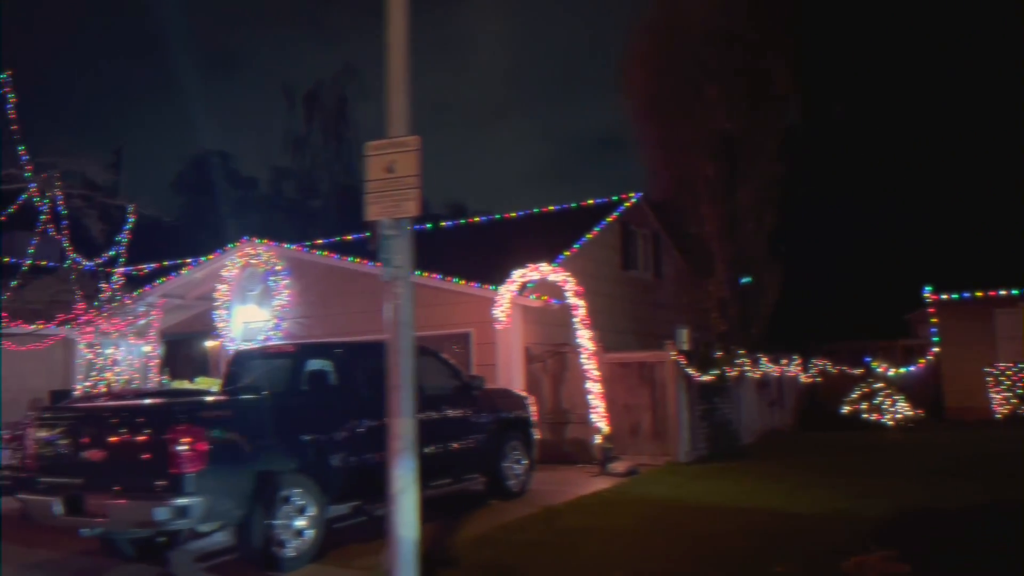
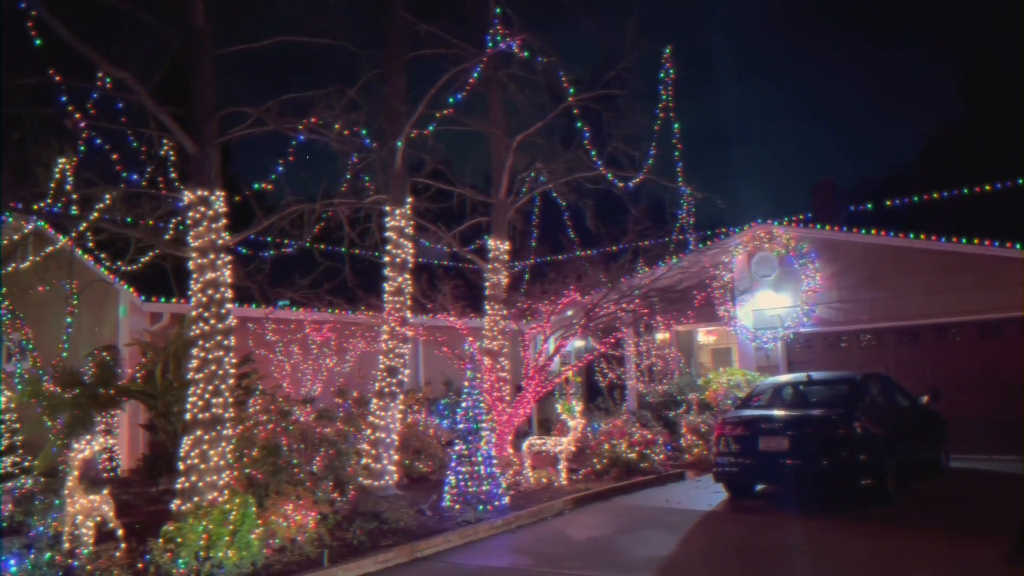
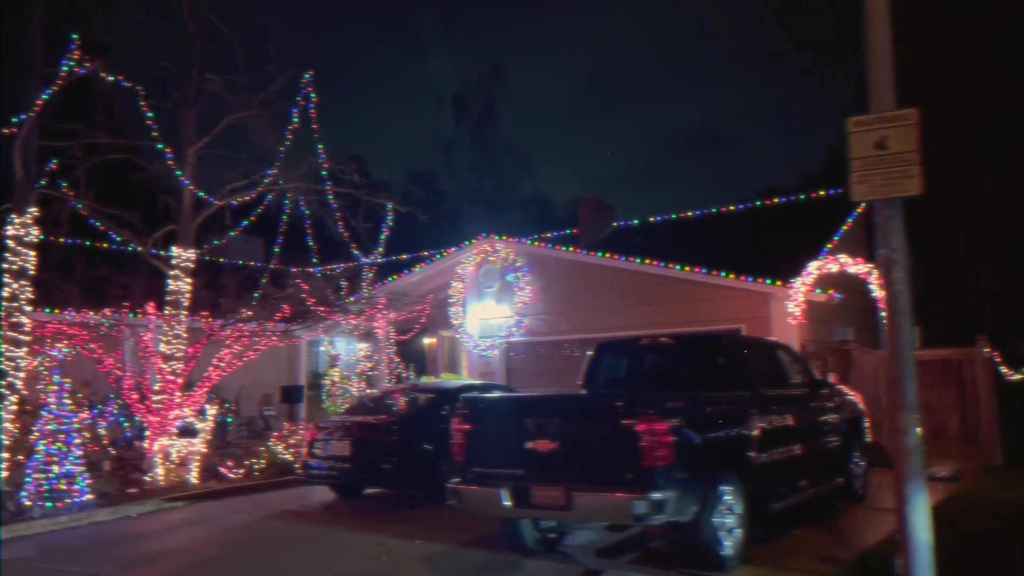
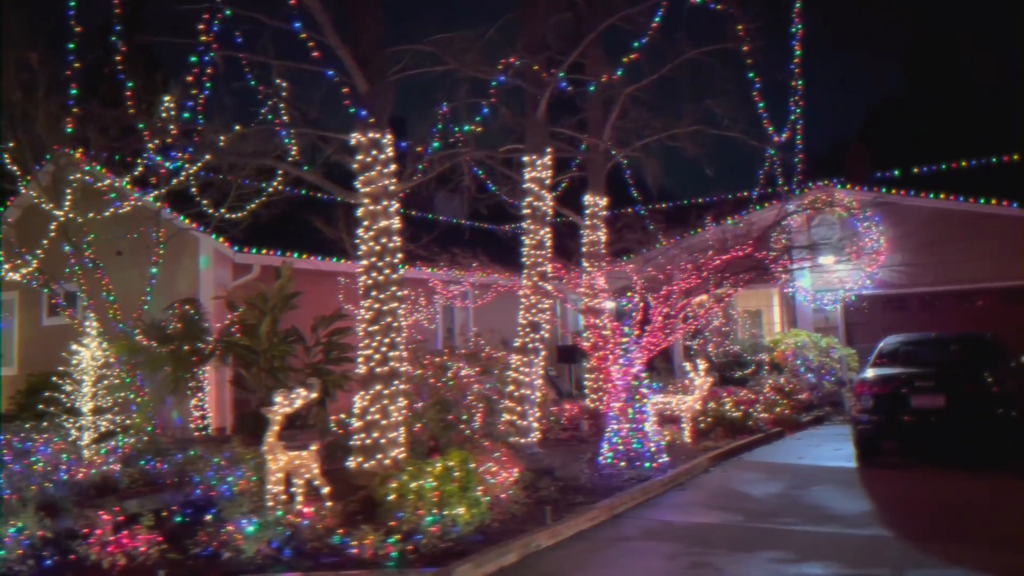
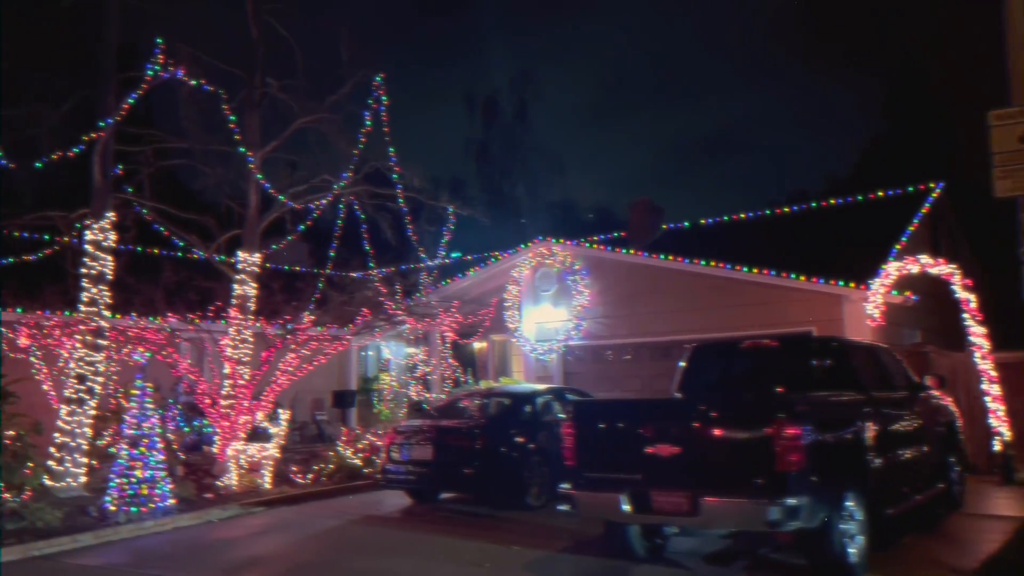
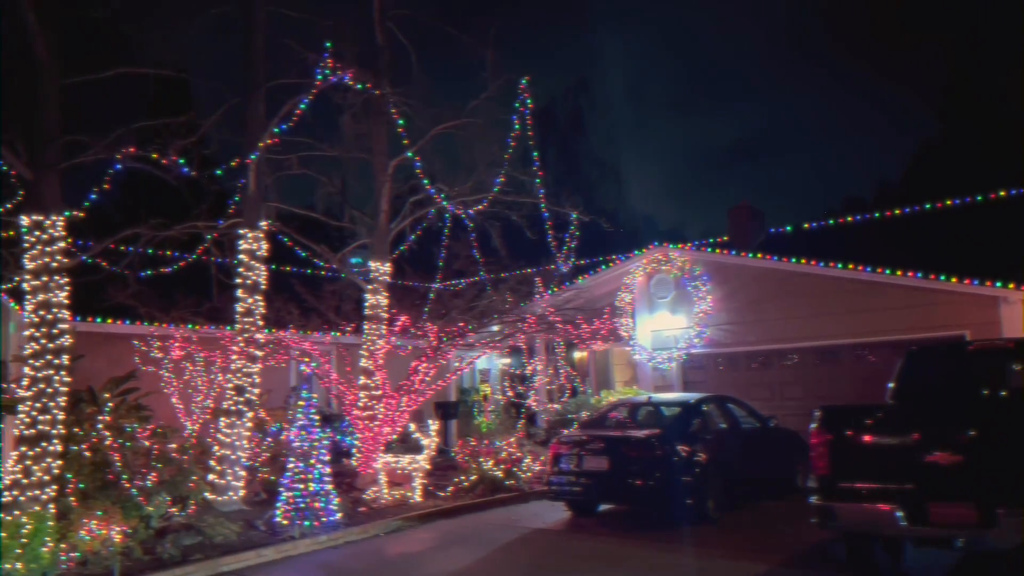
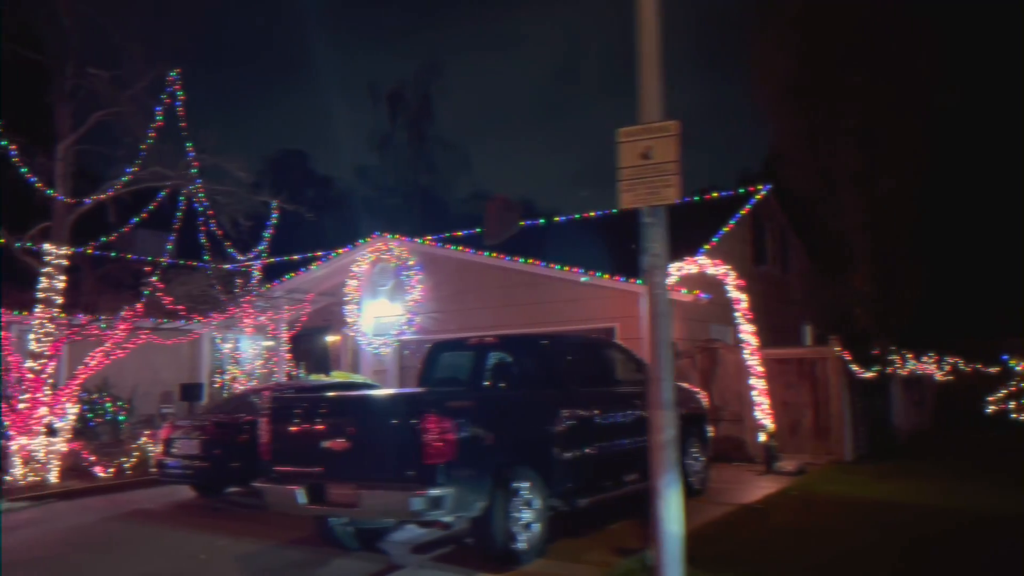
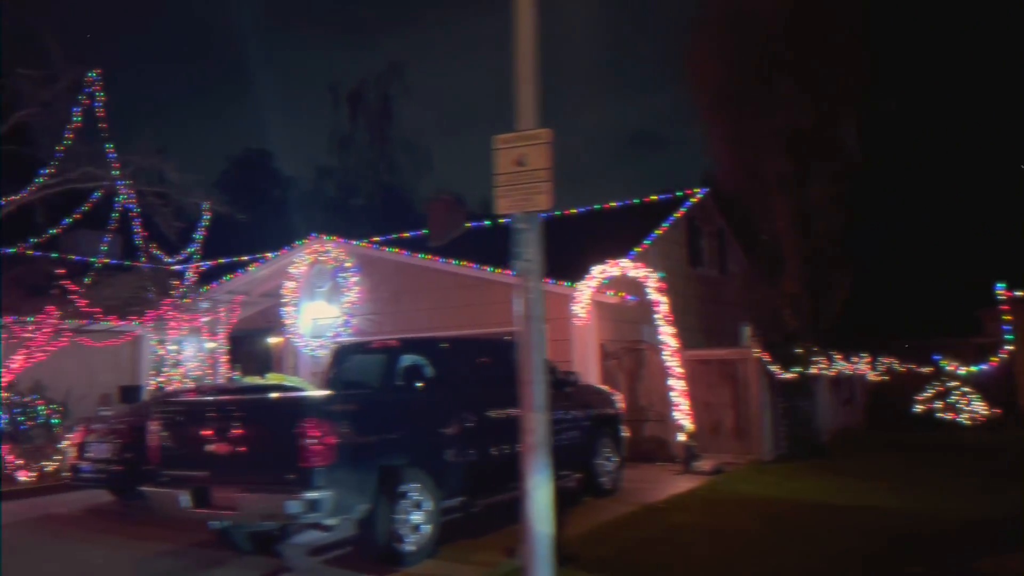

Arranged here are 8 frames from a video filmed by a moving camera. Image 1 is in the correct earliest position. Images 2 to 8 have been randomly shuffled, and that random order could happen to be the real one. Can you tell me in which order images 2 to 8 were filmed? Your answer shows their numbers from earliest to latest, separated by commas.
8, 7, 3, 5, 6, 2, 4
